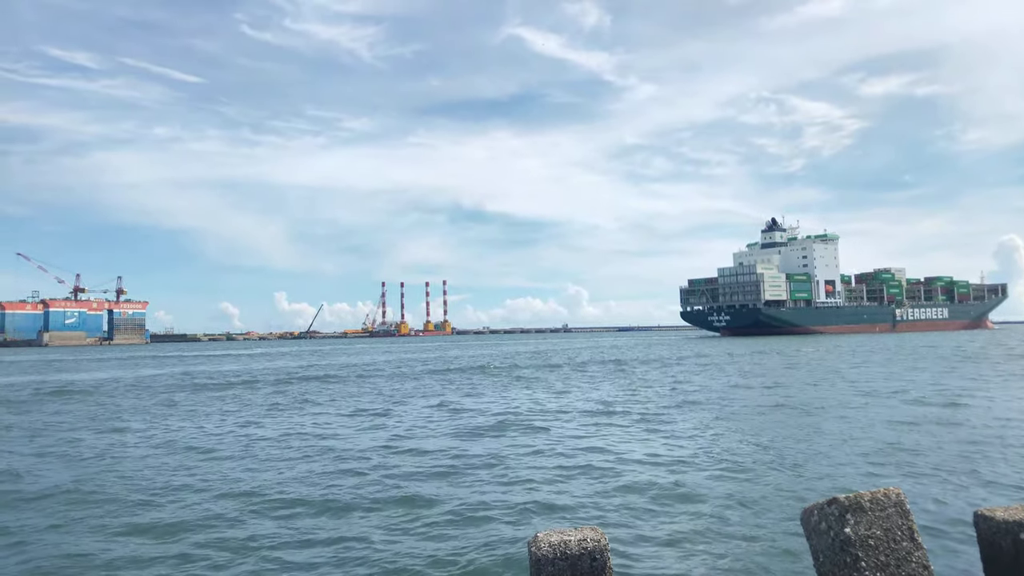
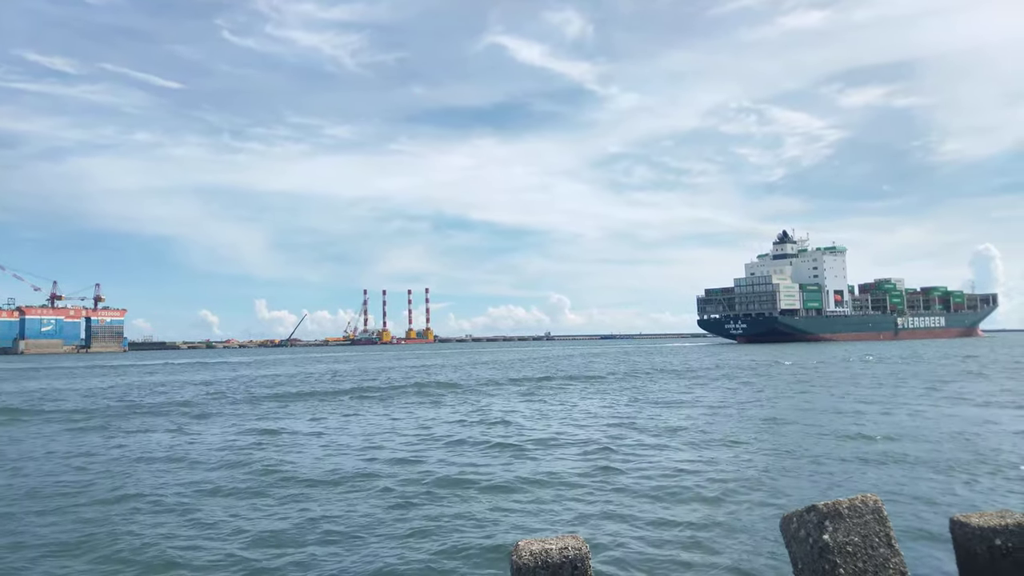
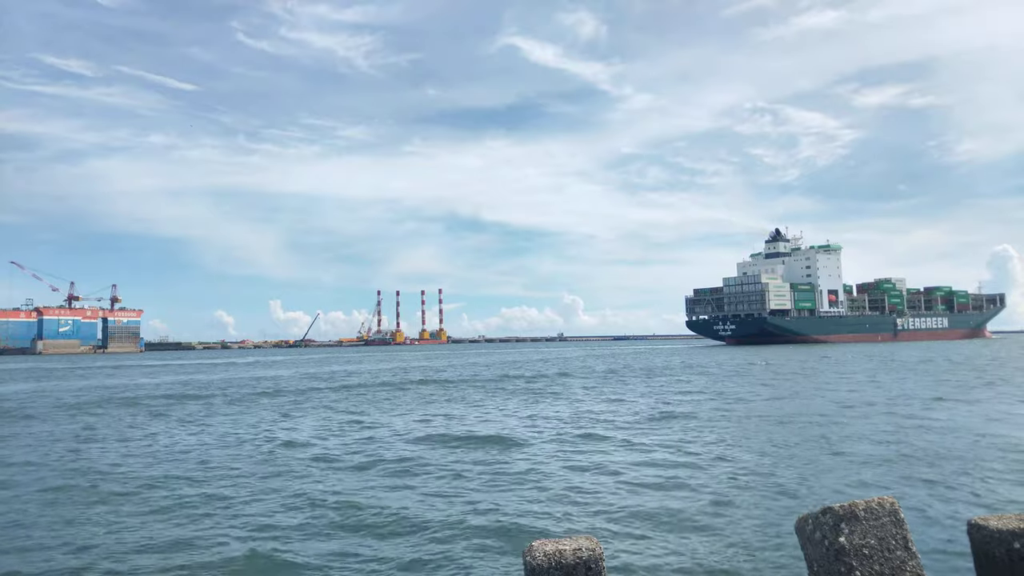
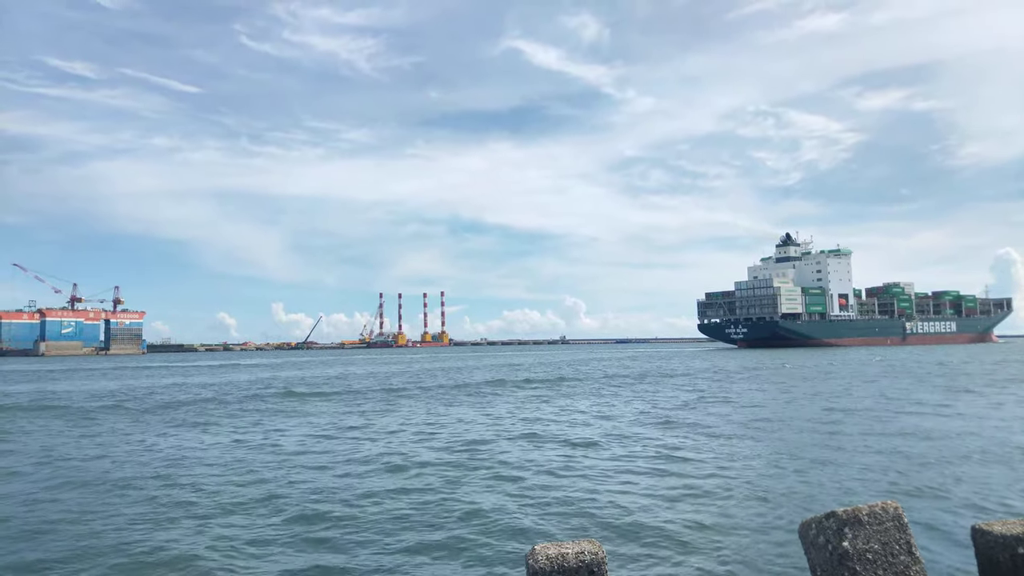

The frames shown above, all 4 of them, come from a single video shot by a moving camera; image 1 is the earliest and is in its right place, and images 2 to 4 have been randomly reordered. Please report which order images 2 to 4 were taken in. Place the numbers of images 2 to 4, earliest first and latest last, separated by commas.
3, 4, 2
